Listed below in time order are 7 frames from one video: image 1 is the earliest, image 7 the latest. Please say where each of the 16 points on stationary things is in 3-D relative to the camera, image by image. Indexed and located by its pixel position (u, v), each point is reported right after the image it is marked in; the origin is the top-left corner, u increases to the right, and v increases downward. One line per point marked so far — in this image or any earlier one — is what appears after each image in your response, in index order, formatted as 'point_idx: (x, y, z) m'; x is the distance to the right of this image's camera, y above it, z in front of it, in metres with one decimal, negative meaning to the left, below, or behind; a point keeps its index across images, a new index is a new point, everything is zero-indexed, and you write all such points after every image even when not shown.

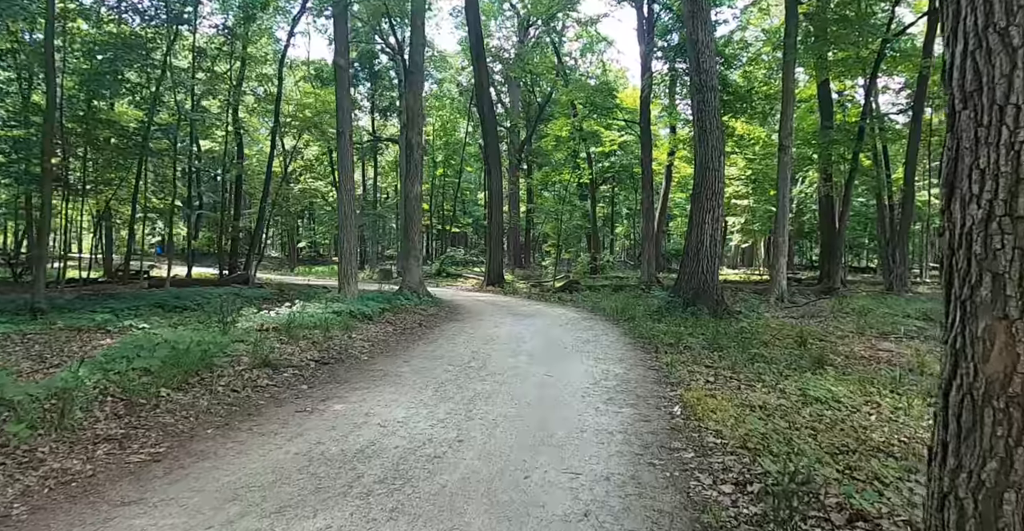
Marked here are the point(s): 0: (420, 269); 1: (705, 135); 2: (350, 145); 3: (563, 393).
0: (-2.3, -0.1, +14.0) m
1: (+4.0, +2.7, +11.5) m
2: (-3.1, +2.3, +10.5) m
3: (+0.5, -1.2, +5.0) m
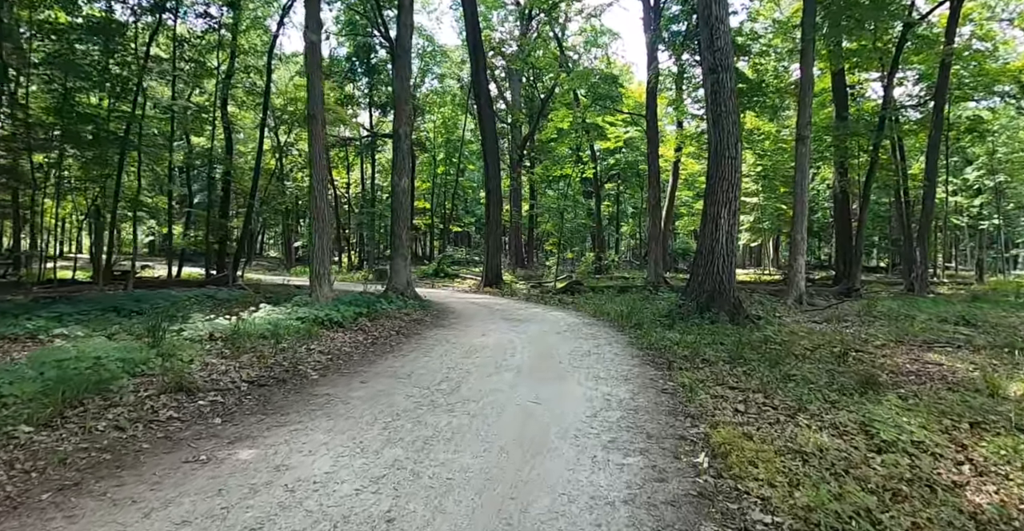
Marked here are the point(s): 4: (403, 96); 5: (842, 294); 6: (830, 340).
0: (-2.4, -0.1, +12.9) m
1: (+3.9, +2.7, +10.3) m
2: (-3.2, +2.3, +9.3) m
3: (+0.3, -1.1, +3.8) m
4: (-2.6, +4.0, +13.1) m
5: (+11.3, -1.0, +19.0) m
6: (+4.7, -1.1, +8.2) m
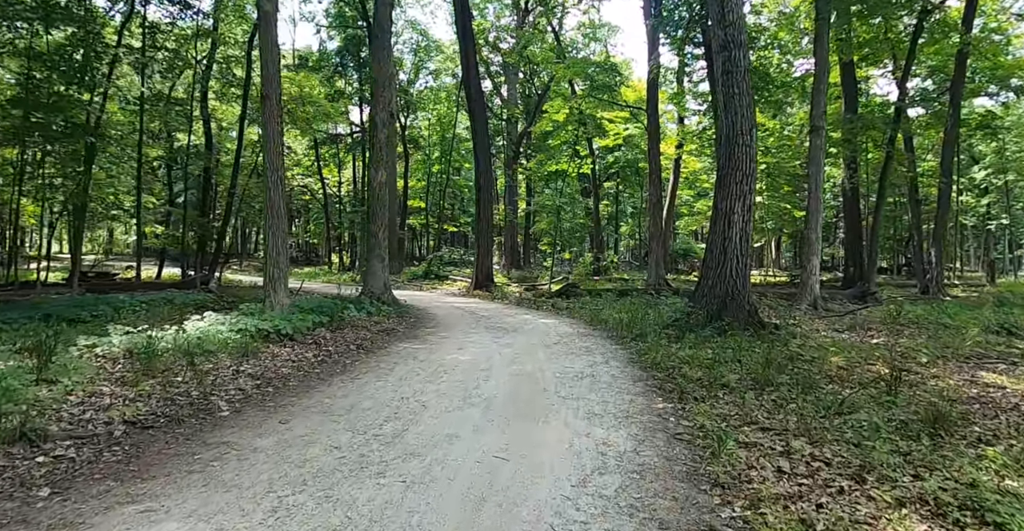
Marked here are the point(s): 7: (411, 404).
0: (-2.7, -0.1, +11.7) m
1: (+3.6, +2.7, +9.1) m
2: (-3.5, +2.3, +8.1) m
3: (0.0, -1.2, +2.6) m
4: (-2.8, +4.0, +11.8) m
5: (+11.0, -1.1, +17.8) m
6: (+4.5, -1.2, +7.0) m
7: (-0.8, -1.1, +4.4) m
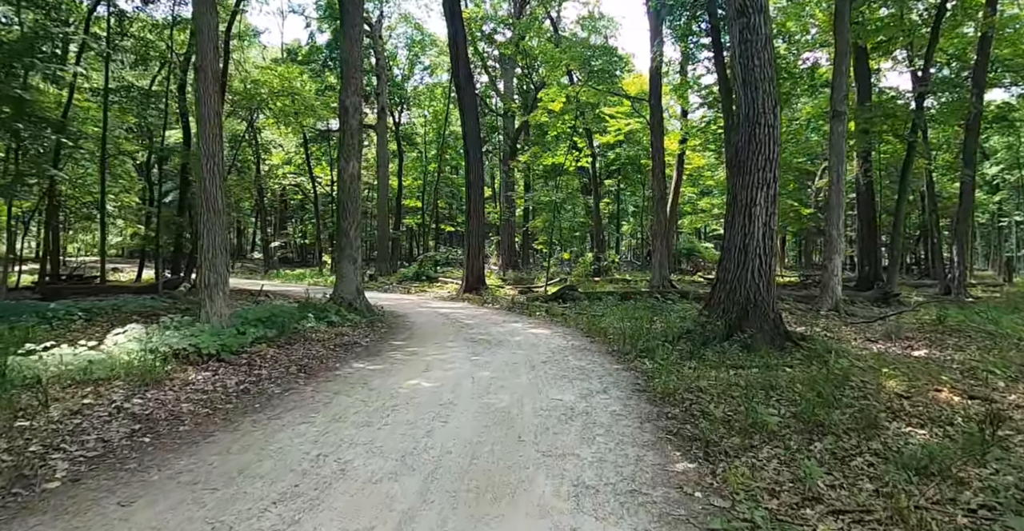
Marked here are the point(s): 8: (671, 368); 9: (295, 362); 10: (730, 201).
0: (-2.9, -0.1, +10.4) m
1: (+3.4, +2.7, +7.8) m
2: (-3.7, +2.2, +6.8) m
3: (-0.2, -1.2, +1.3) m
4: (-3.1, +3.9, +10.6) m
5: (+10.8, -1.0, +16.5) m
6: (+4.3, -1.2, +5.7) m
7: (-1.0, -1.1, +3.1) m
8: (+1.6, -1.1, +5.7) m
9: (-2.3, -1.0, +5.9) m
10: (+3.1, +0.9, +7.9) m
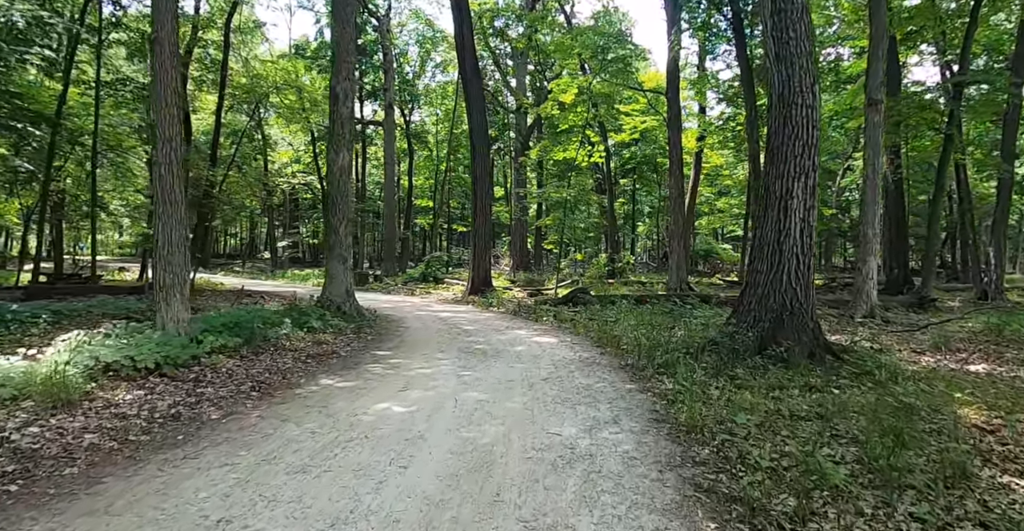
0: (-2.8, -0.1, +9.6) m
1: (+3.4, +2.6, +6.8) m
2: (-3.7, +2.2, +6.0) m
3: (-0.4, -1.2, +0.4) m
4: (-3.0, +3.9, +9.8) m
5: (+11.1, -1.1, +15.3) m
6: (+4.2, -1.2, +4.7) m
7: (-1.2, -1.1, +2.2) m
8: (+1.6, -1.1, +4.7) m
9: (-2.4, -1.0, +5.1) m
10: (+3.1, +0.9, +6.9) m
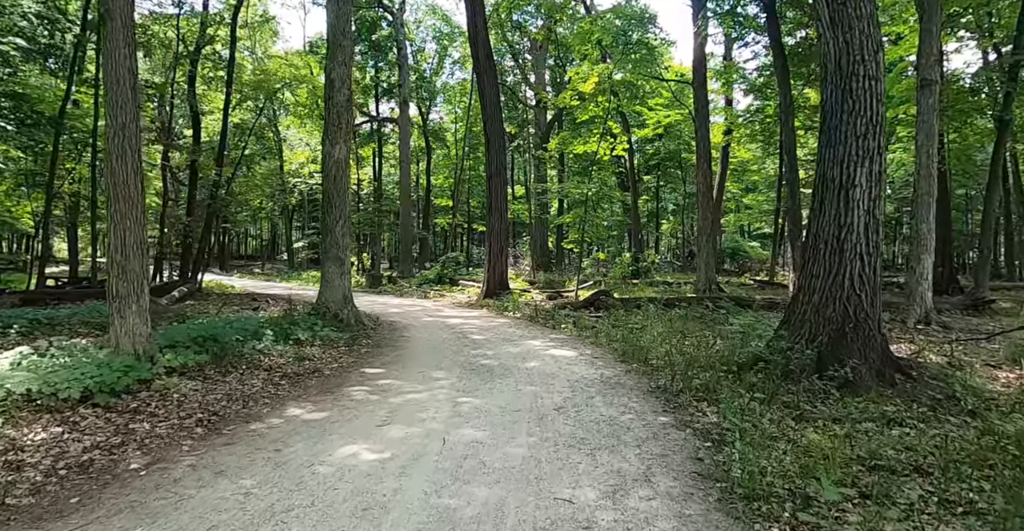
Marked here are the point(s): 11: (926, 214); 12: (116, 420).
0: (-2.6, -0.2, +8.7) m
1: (+3.5, +2.6, +5.8) m
2: (-3.7, +2.2, +5.3) m
3: (-0.6, -1.2, -0.5) m
4: (-2.8, +3.9, +8.9) m
5: (+11.5, -1.1, +13.9) m
6: (+4.2, -1.2, +3.6) m
7: (-1.2, -1.2, +1.4) m
8: (+1.6, -1.1, +3.7) m
9: (-2.4, -1.1, +4.3) m
10: (+3.2, +0.9, +5.8) m
11: (+8.1, +1.0, +10.7) m
12: (-2.7, -1.1, +3.8) m
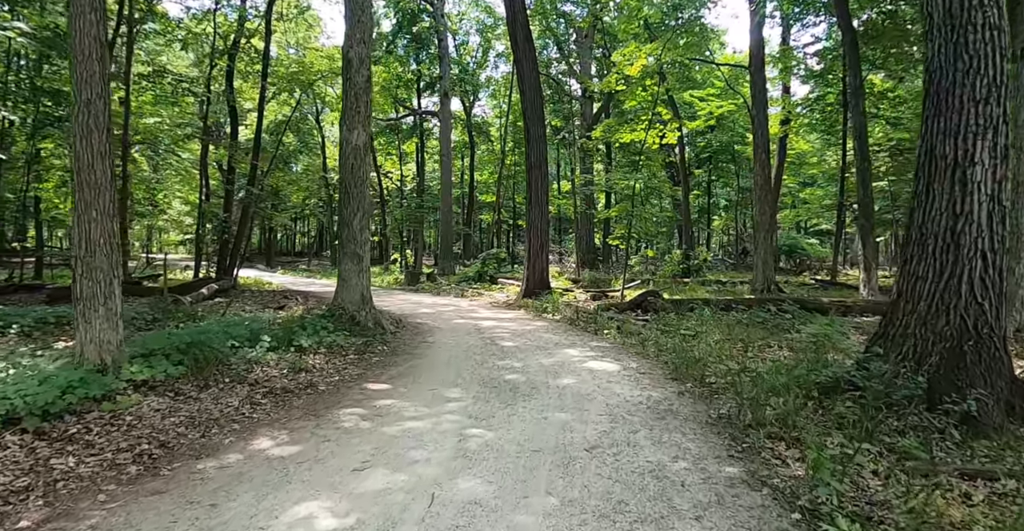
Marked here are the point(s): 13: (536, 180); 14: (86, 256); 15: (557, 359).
0: (-2.1, -0.2, +8.0) m
1: (+3.7, +2.6, +4.5) m
2: (-3.5, +2.2, +4.6) m
3: (-0.8, -1.3, -1.4) m
4: (-2.2, +3.9, +8.2) m
5: (+12.4, -1.1, +12.0) m
6: (+4.3, -1.2, +2.3) m
7: (-1.4, -1.2, +0.5) m
8: (+1.7, -1.1, +2.7) m
9: (-2.2, -1.1, +3.6) m
10: (+3.4, +0.9, +4.6) m
11: (+8.7, +1.0, +9.1) m
12: (-2.7, -1.1, +3.1) m
13: (+0.6, +2.4, +15.0) m
14: (-3.4, +0.1, +4.5) m
15: (+0.5, -1.1, +6.4) m
